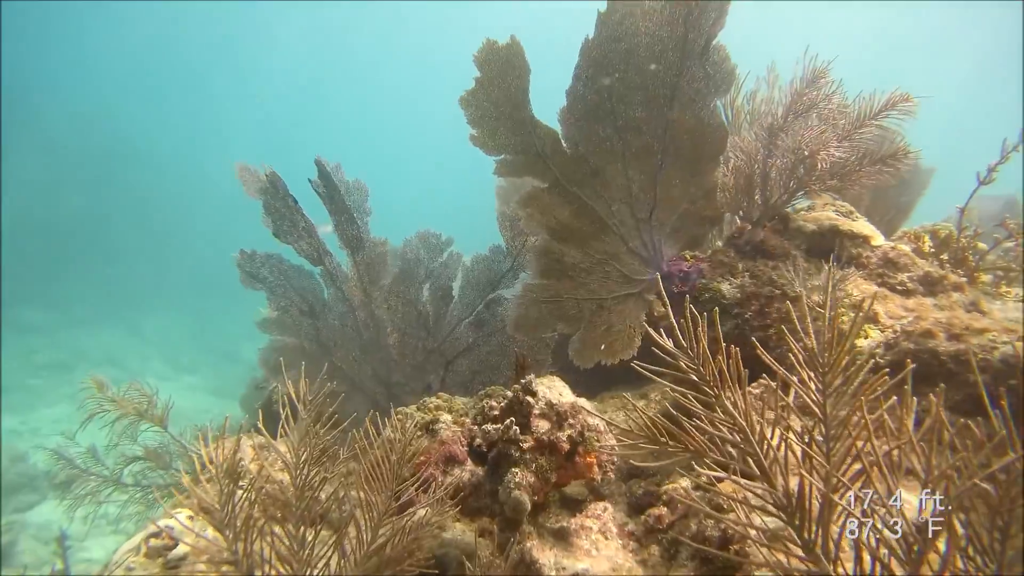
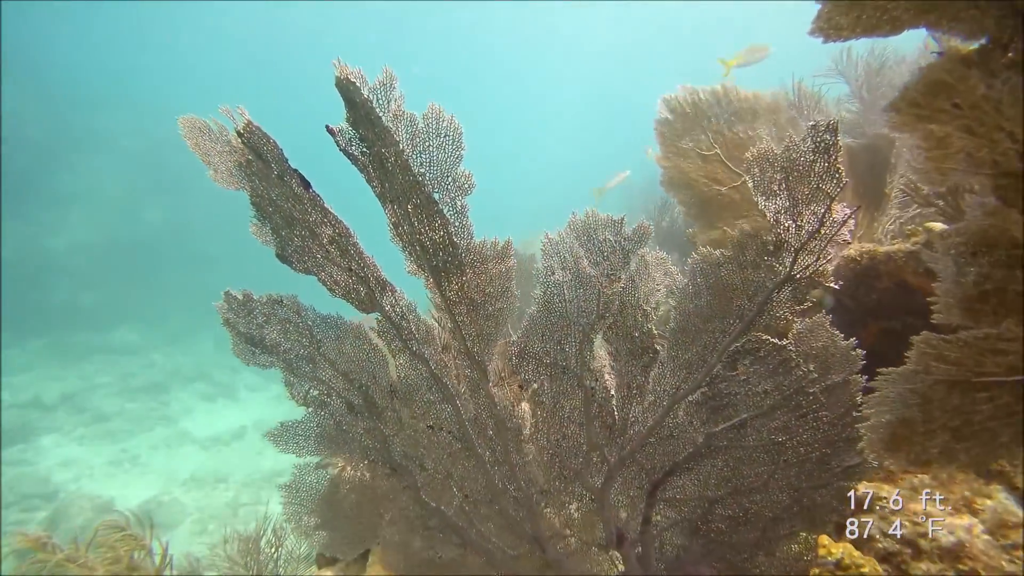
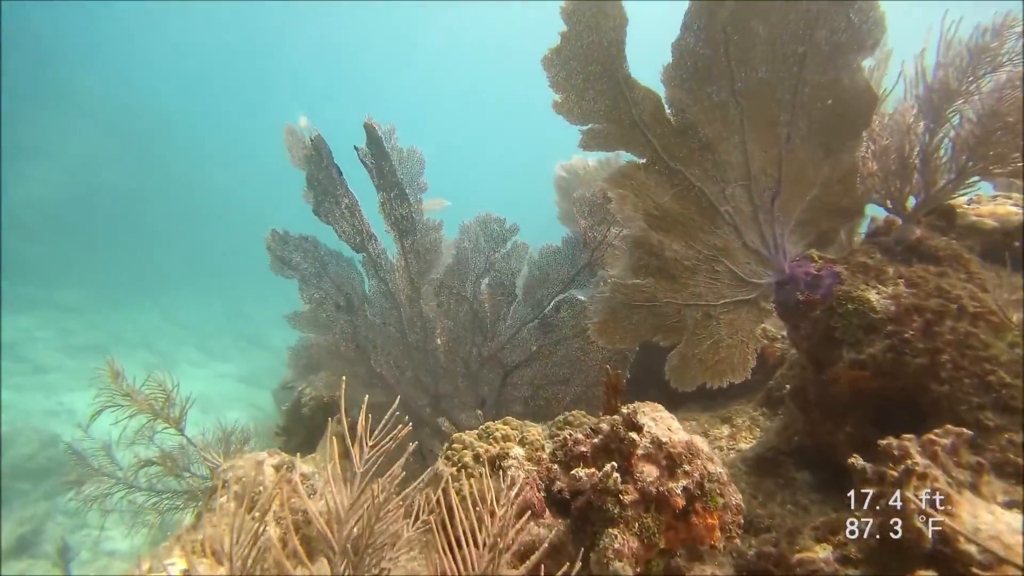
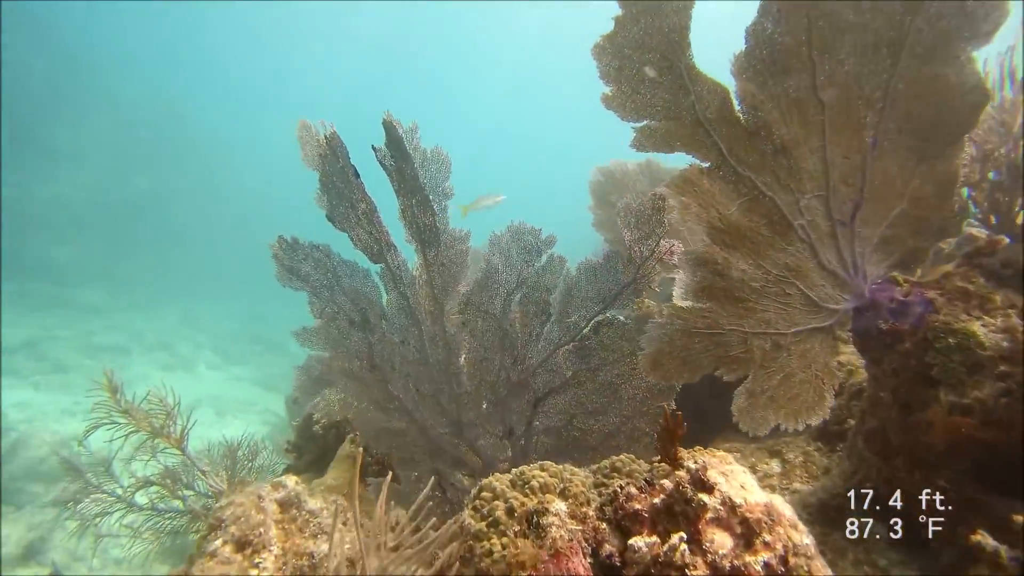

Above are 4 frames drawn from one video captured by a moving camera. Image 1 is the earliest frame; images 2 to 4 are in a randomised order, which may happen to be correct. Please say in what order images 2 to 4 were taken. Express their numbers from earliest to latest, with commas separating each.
3, 4, 2
